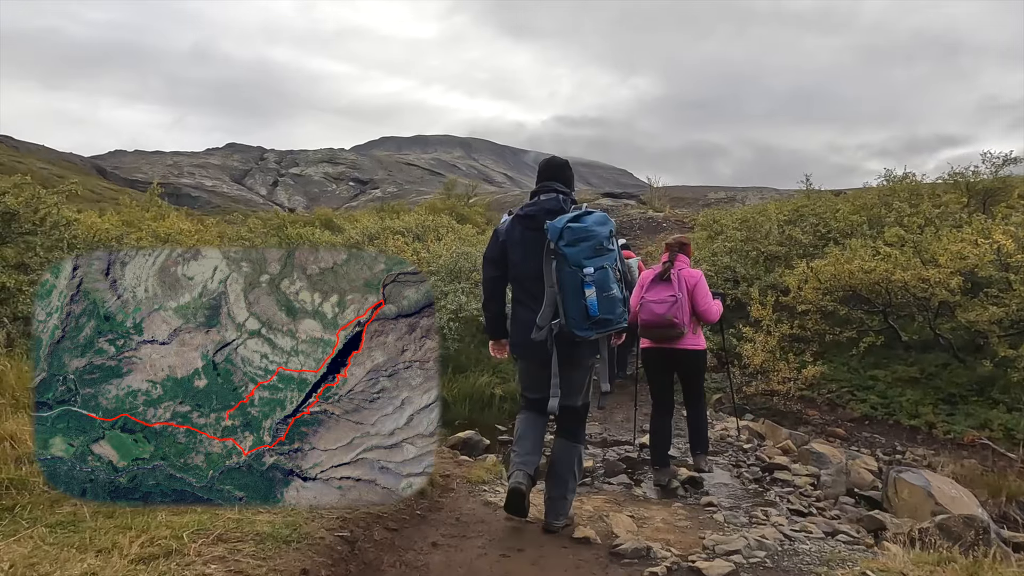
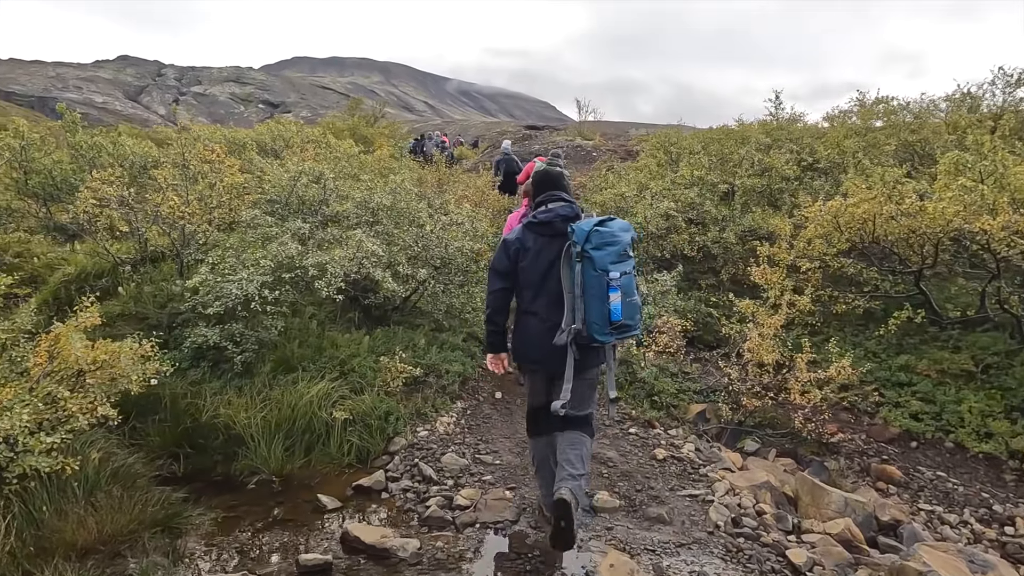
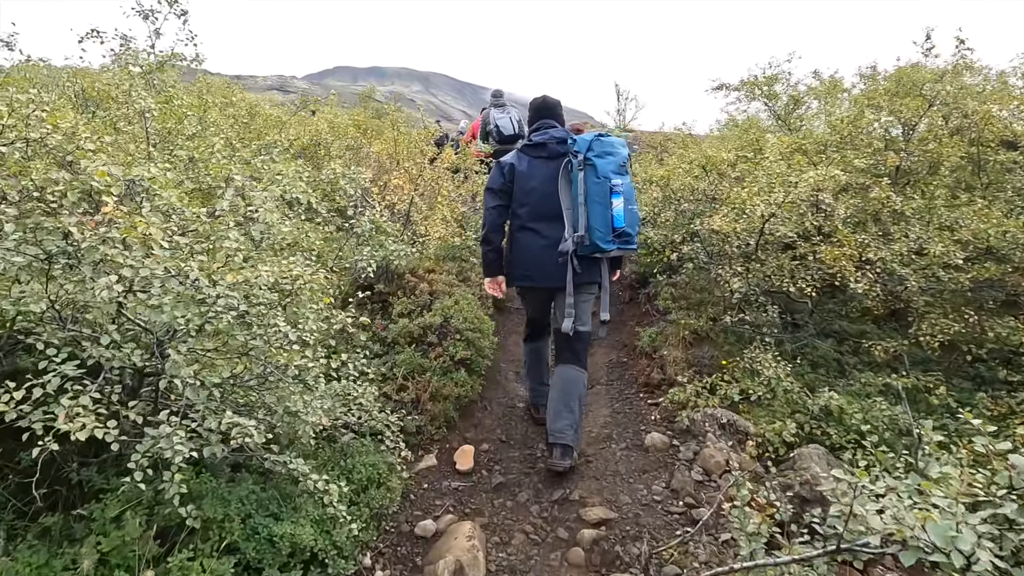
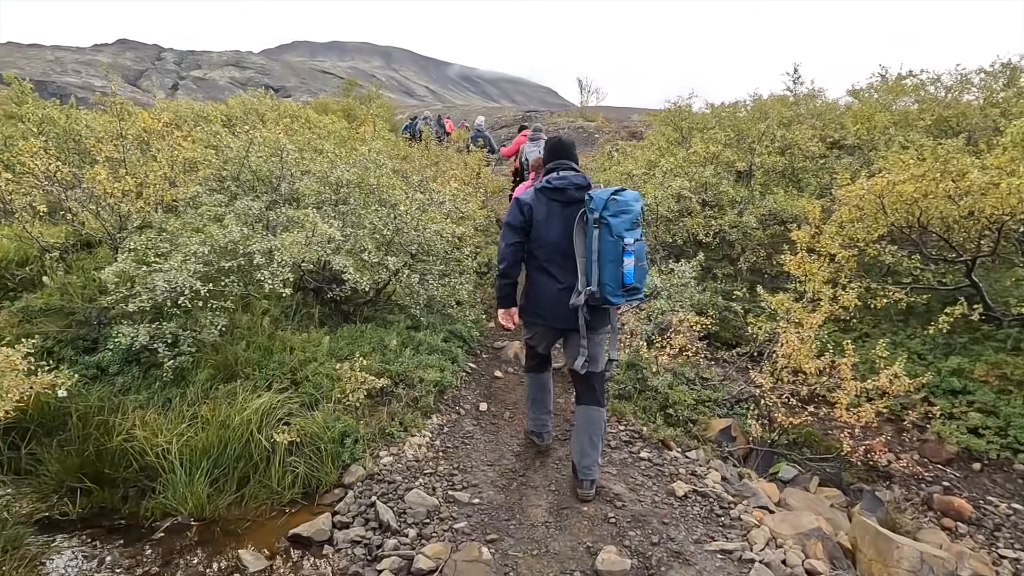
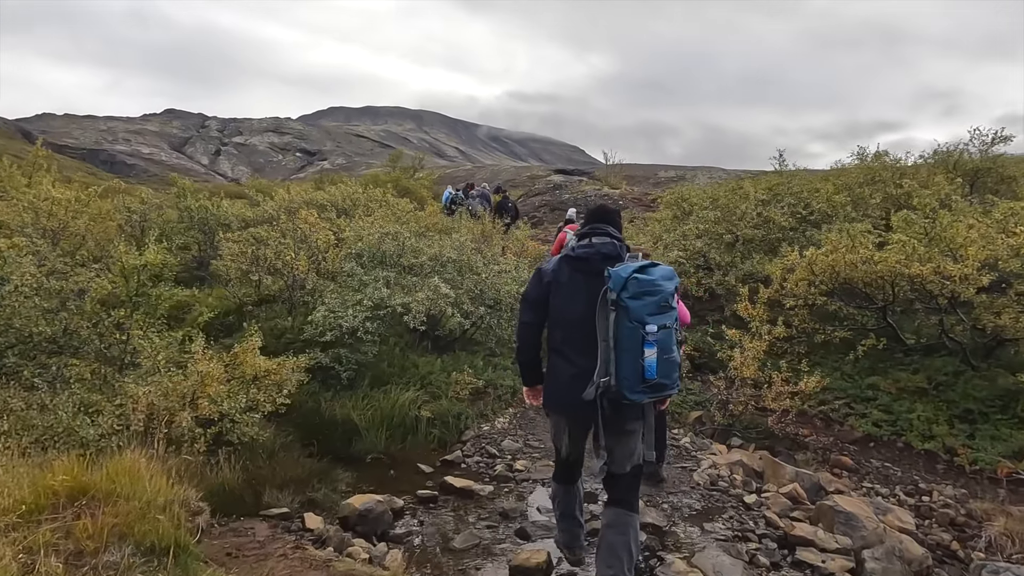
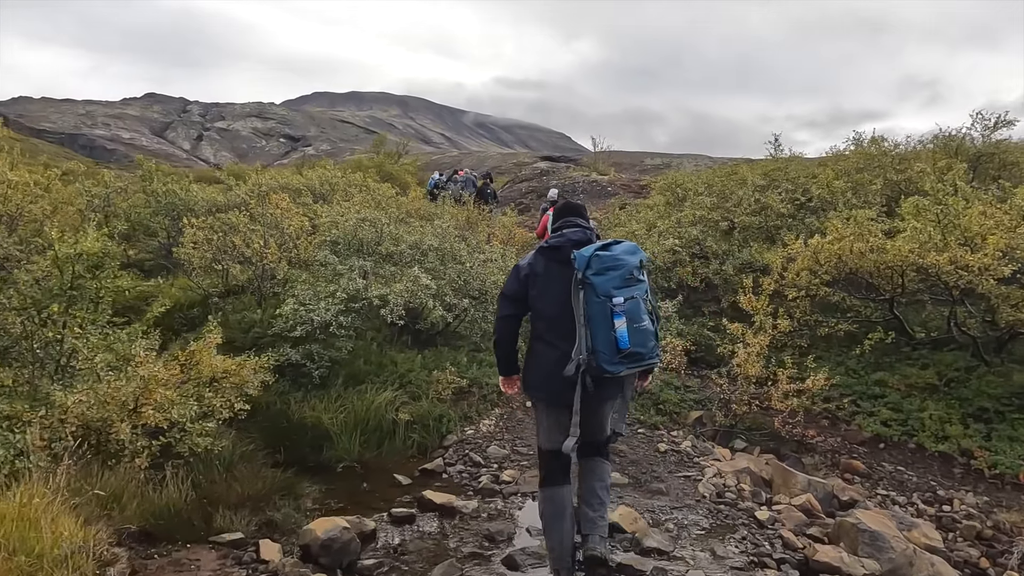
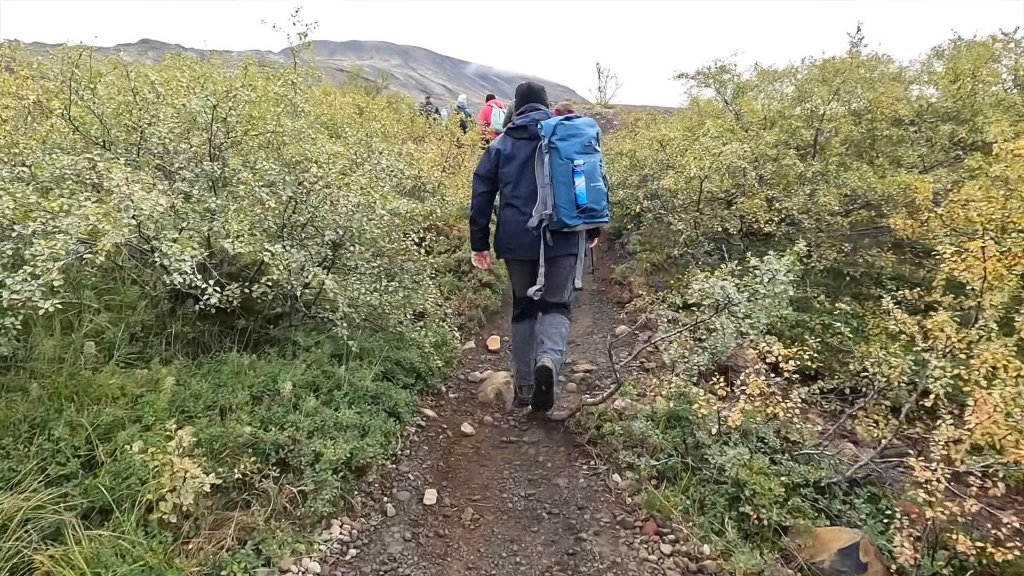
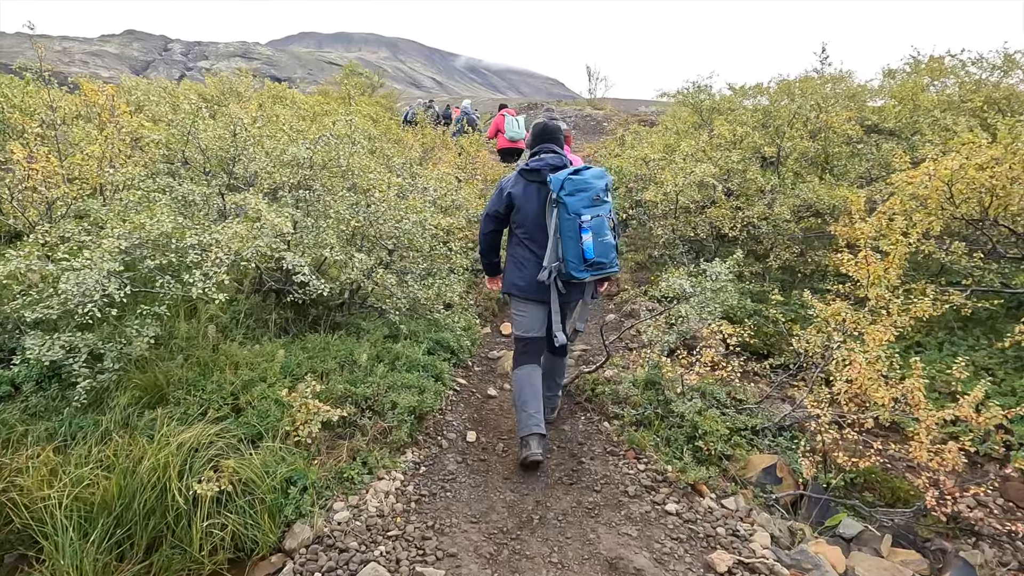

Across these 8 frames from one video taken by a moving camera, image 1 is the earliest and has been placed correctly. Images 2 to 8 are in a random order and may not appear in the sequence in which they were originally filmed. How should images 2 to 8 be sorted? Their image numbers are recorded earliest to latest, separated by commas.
5, 6, 2, 4, 8, 7, 3
